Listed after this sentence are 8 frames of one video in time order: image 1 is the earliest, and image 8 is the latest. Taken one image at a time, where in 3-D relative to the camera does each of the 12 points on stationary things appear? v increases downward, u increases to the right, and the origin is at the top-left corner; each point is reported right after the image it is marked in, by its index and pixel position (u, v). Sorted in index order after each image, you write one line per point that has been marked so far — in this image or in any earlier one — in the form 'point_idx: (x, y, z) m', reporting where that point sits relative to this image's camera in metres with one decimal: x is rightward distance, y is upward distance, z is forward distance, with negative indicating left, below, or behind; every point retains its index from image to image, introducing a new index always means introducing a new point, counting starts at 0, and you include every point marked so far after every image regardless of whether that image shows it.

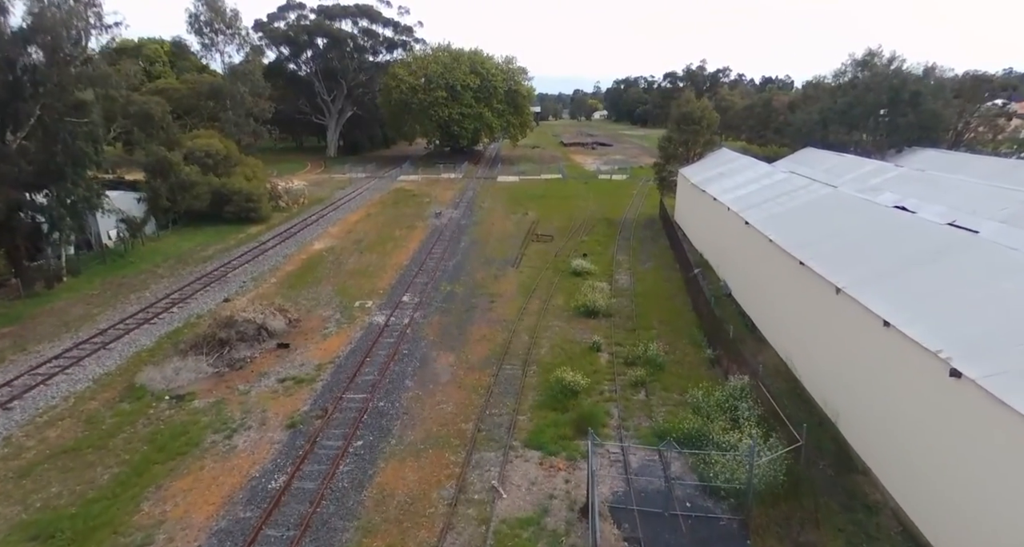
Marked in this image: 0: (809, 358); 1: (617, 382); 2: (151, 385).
0: (+7.2, -2.1, +13.3) m
1: (+2.8, -3.0, +14.7) m
2: (-9.5, -2.9, +14.3) m
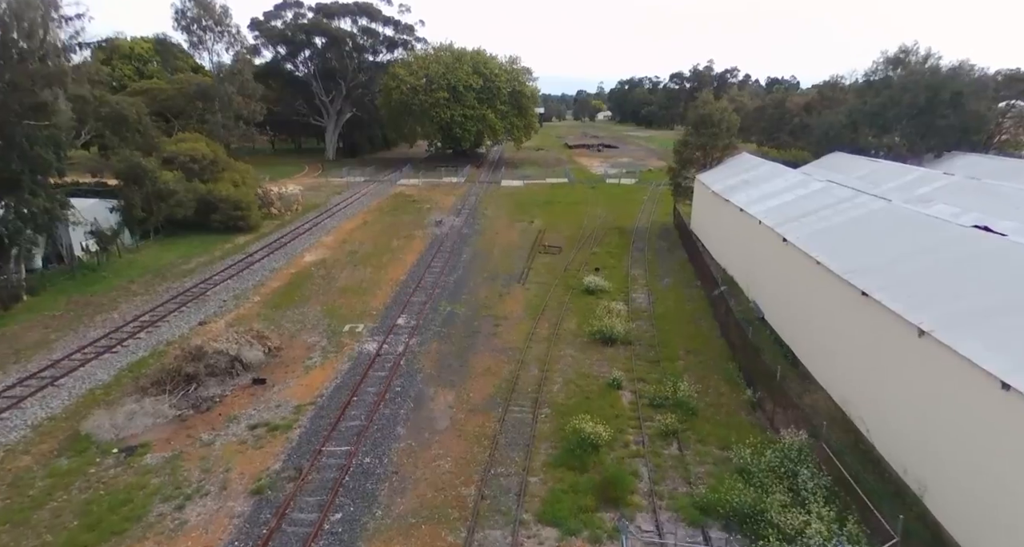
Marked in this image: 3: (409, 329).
0: (+7.4, -2.7, +11.2) m
1: (+3.0, -3.6, +12.6) m
2: (-9.3, -3.6, +12.3) m
3: (-3.5, -1.9, +18.7) m
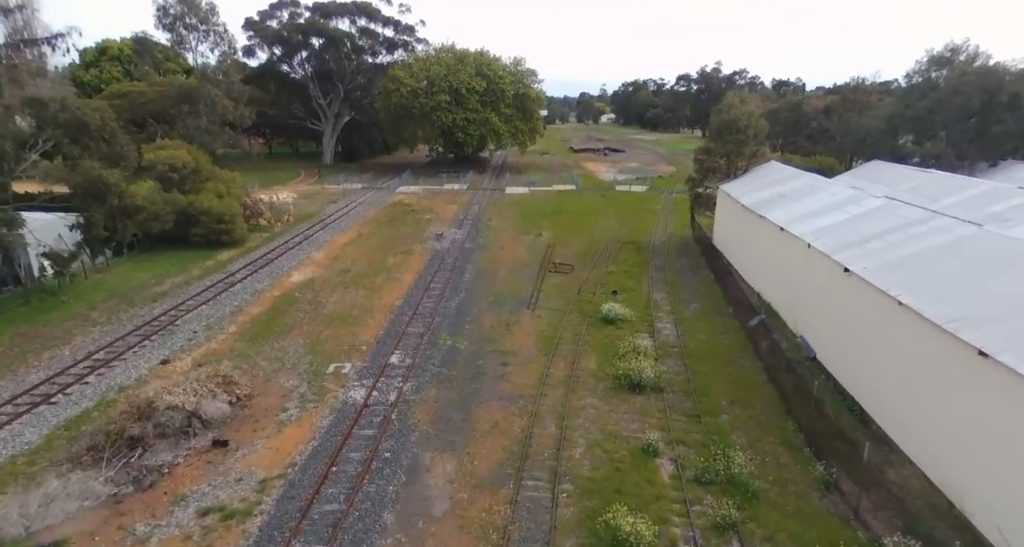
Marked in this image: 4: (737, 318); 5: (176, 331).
0: (+7.7, -3.7, +8.5) m
1: (+3.3, -4.6, +10.0) m
2: (-9.0, -4.5, +9.7) m
3: (-3.2, -2.9, +16.1) m
4: (+8.1, -1.6, +19.7) m
5: (-11.6, -2.0, +18.8) m
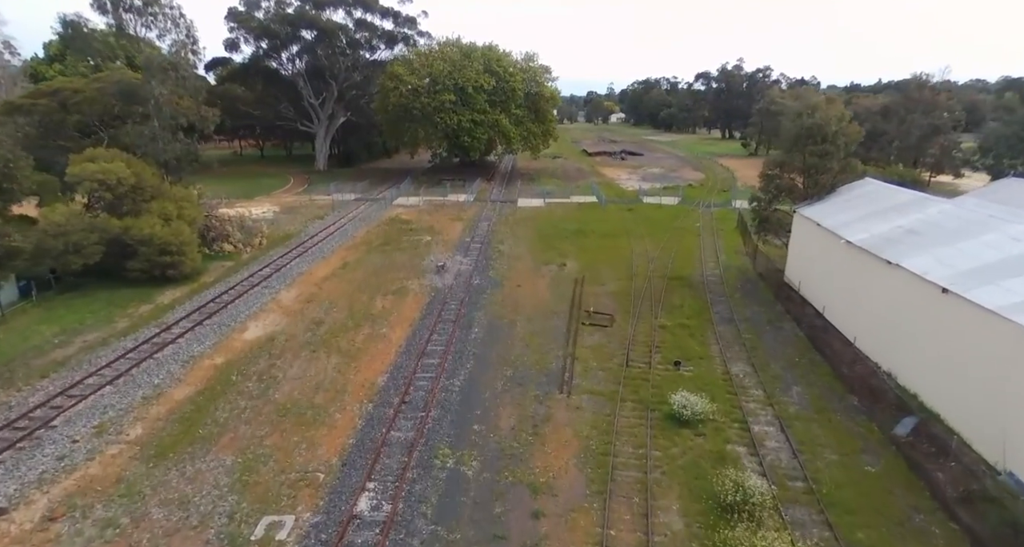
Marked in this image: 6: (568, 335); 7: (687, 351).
0: (+8.3, -5.6, +2.3) m
1: (+4.0, -6.5, +3.8) m
2: (-8.4, -6.4, +3.6) m
3: (-2.5, -4.8, +10.0) m
4: (+8.8, -3.6, +13.4) m
5: (-10.8, -3.8, +12.8) m
6: (+2.0, -2.1, +19.4) m
7: (+5.6, -2.4, +17.7) m
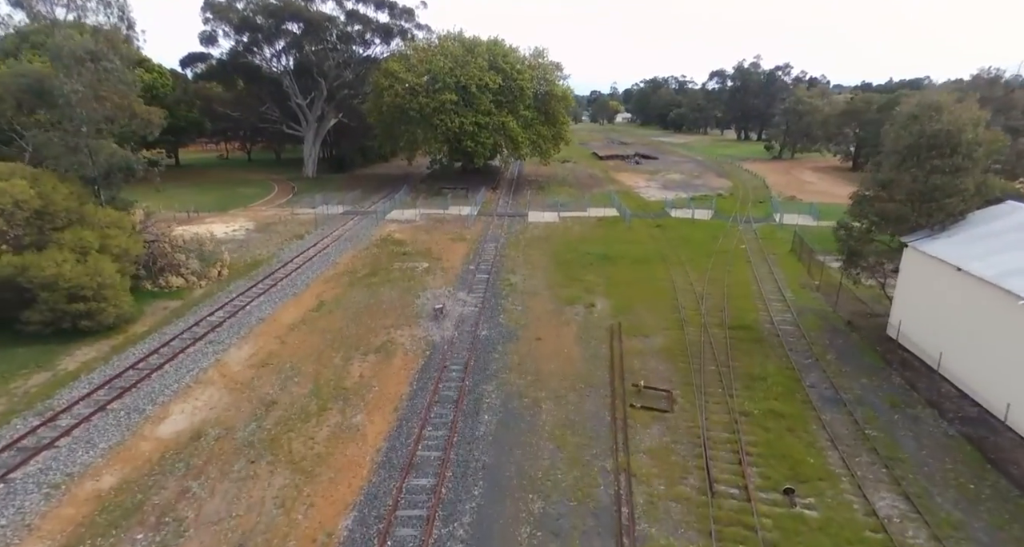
0: (+8.9, -7.3, -3.4) m
1: (+4.5, -8.2, -1.9) m
2: (-7.8, -8.1, -2.0) m
3: (-1.9, -6.5, +4.4) m
4: (+9.4, -5.3, +7.8) m
5: (-10.2, -5.6, +7.2) m
6: (+2.6, -3.8, +13.7) m
7: (+6.3, -4.1, +12.1) m
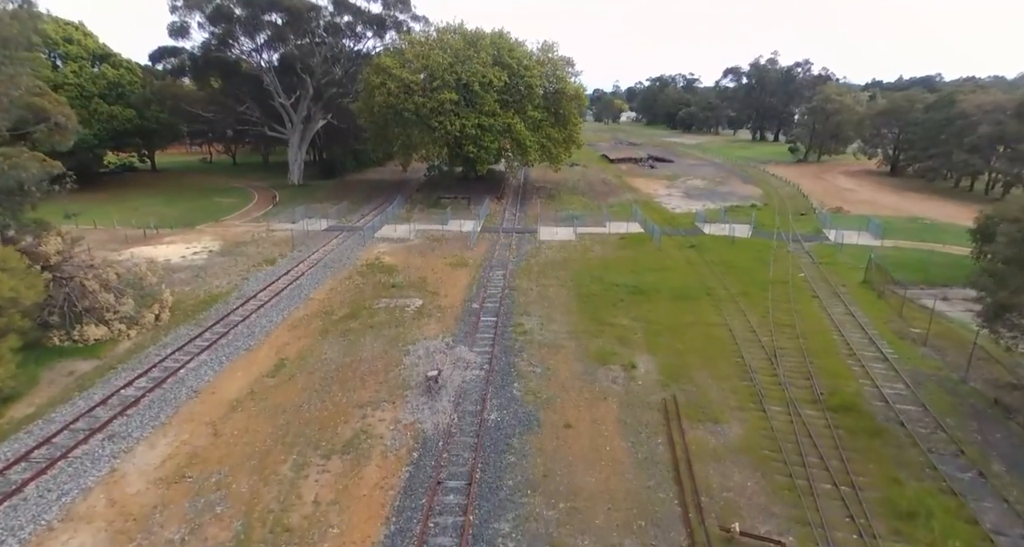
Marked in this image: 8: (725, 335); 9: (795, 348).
0: (+9.4, -8.9, -8.7) m
1: (+5.0, -9.8, -7.2) m
2: (-7.3, -9.8, -7.3) m
3: (-1.4, -8.1, -1.0) m
4: (+9.9, -6.9, +2.4) m
5: (-9.7, -7.2, +1.8) m
6: (+3.1, -5.4, +8.4) m
7: (+6.8, -5.7, +6.7) m
8: (+7.7, -2.0, +19.7) m
9: (+9.5, -2.4, +18.4) m
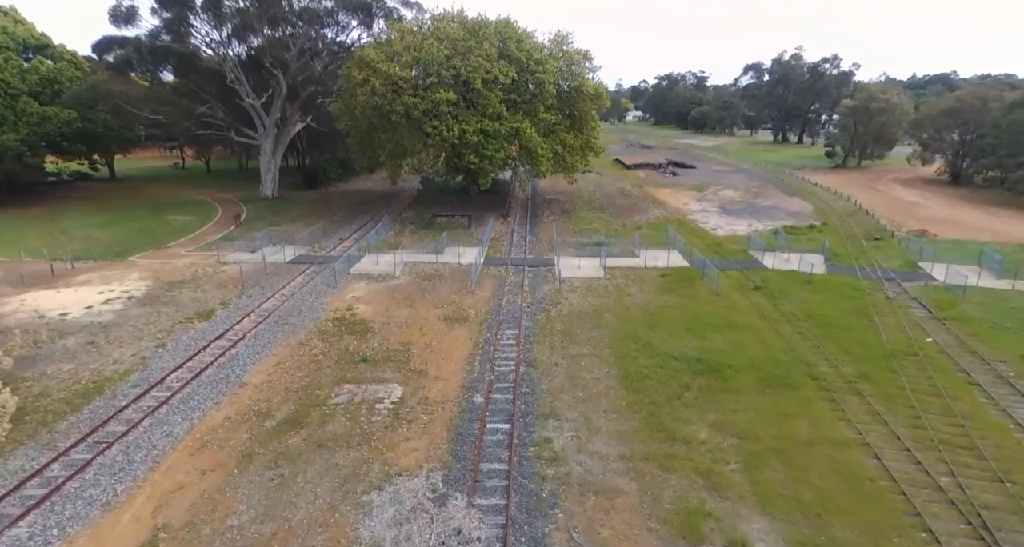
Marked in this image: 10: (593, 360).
0: (+9.9, -11.1, -16.0) m
1: (+5.5, -12.1, -14.5) m
2: (-6.8, -12.0, -14.6) m
3: (-0.9, -10.4, -8.3) m
4: (+10.5, -9.1, -4.9) m
5: (-9.2, -9.5, -5.4) m
6: (+3.7, -7.7, +1.1) m
7: (+7.3, -8.0, -0.6) m
8: (+8.3, -4.2, +12.4) m
9: (+10.0, -4.6, +11.1) m
10: (+2.8, -2.5, +18.5) m
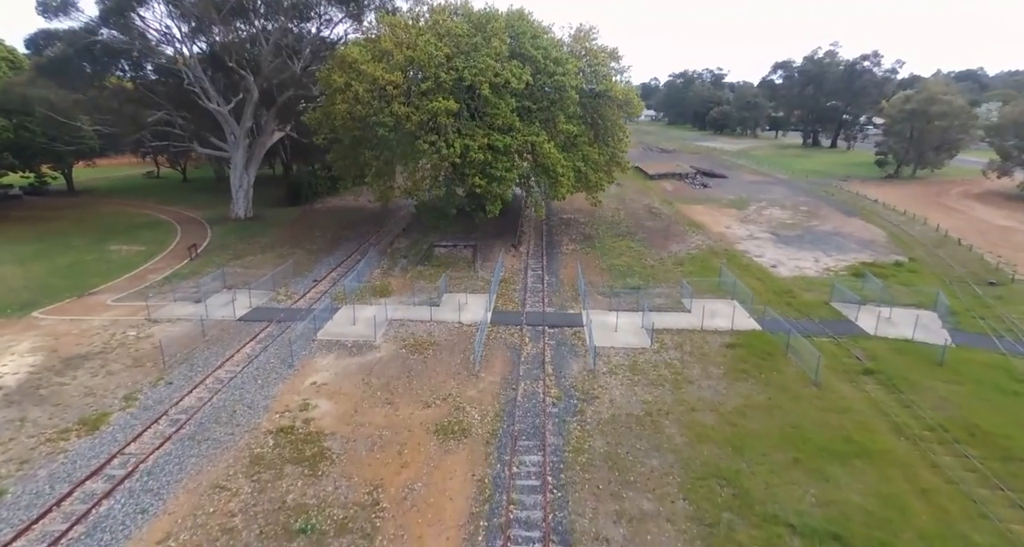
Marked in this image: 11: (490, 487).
0: (+10.0, -13.8, -22.9) m
1: (+5.6, -14.7, -21.3) m
2: (-6.7, -14.6, -21.3) m
3: (-0.7, -13.0, -15.0) m
4: (+10.7, -11.8, -11.8) m
5: (-9.0, -12.1, -12.1) m
6: (+4.0, -10.3, -5.7) m
7: (+7.6, -10.6, -7.4) m
8: (+8.7, -6.8, +5.6) m
9: (+10.5, -7.2, +4.2) m
10: (+3.4, -5.0, +11.6) m
11: (-0.6, -4.7, +13.2) m
